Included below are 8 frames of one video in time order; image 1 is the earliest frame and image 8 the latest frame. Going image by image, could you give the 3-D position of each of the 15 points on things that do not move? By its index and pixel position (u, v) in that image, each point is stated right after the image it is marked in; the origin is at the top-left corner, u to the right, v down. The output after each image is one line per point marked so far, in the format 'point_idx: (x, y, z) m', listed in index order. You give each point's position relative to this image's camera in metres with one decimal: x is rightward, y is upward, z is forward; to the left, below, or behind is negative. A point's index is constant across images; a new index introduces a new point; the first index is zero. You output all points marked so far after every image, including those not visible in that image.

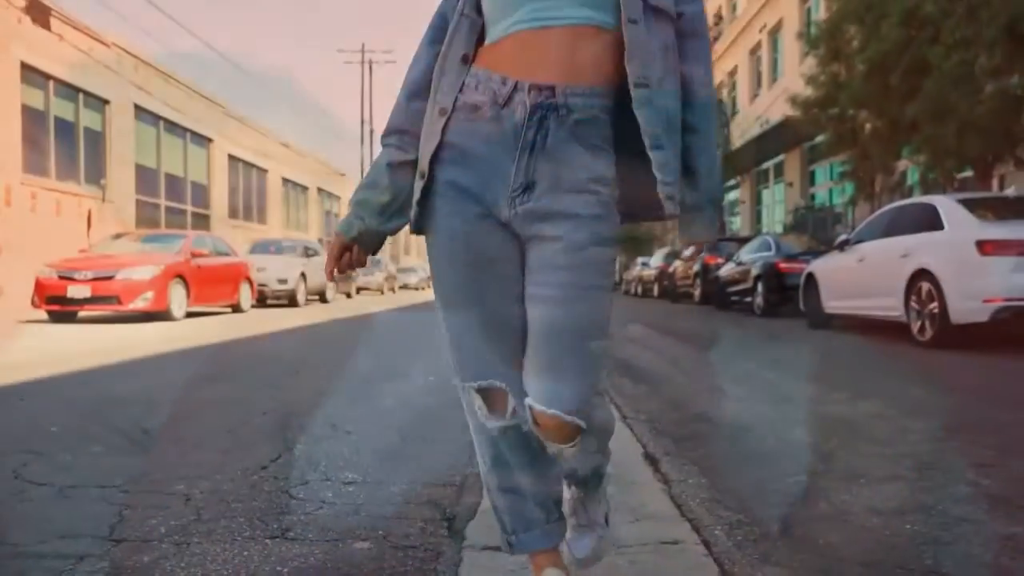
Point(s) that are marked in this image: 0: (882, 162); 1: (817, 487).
0: (+6.6, +2.2, +13.5) m
1: (+1.1, -0.7, +2.8) m
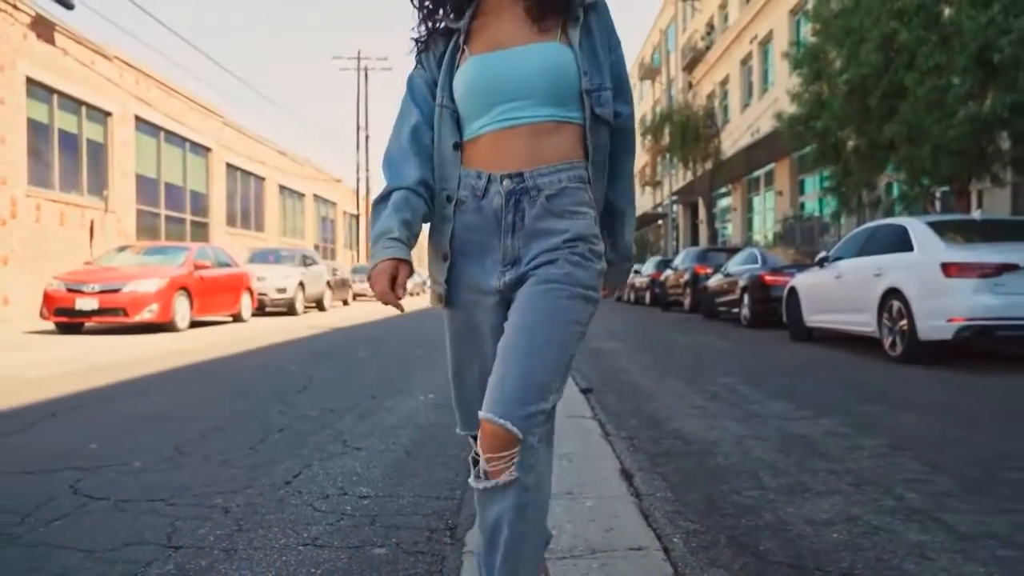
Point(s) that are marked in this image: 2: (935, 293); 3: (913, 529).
0: (+6.5, +2.0, +14.0) m
1: (+1.1, -0.9, +3.3) m
2: (+4.5, 0.0, +8.1) m
3: (+1.5, -0.9, +2.9) m
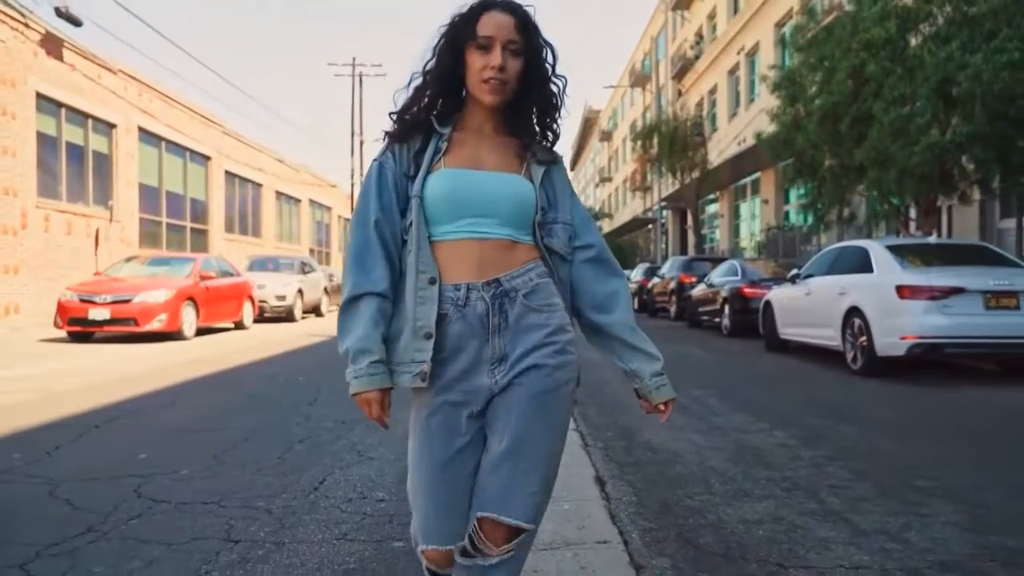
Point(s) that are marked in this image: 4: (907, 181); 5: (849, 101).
0: (+6.3, +1.8, +14.8) m
1: (+1.1, -1.1, +4.1) m
2: (+4.4, -0.3, +8.9) m
3: (+1.5, -1.1, +3.7) m
4: (+6.4, +1.8, +12.4) m
5: (+5.9, +3.3, +13.4) m
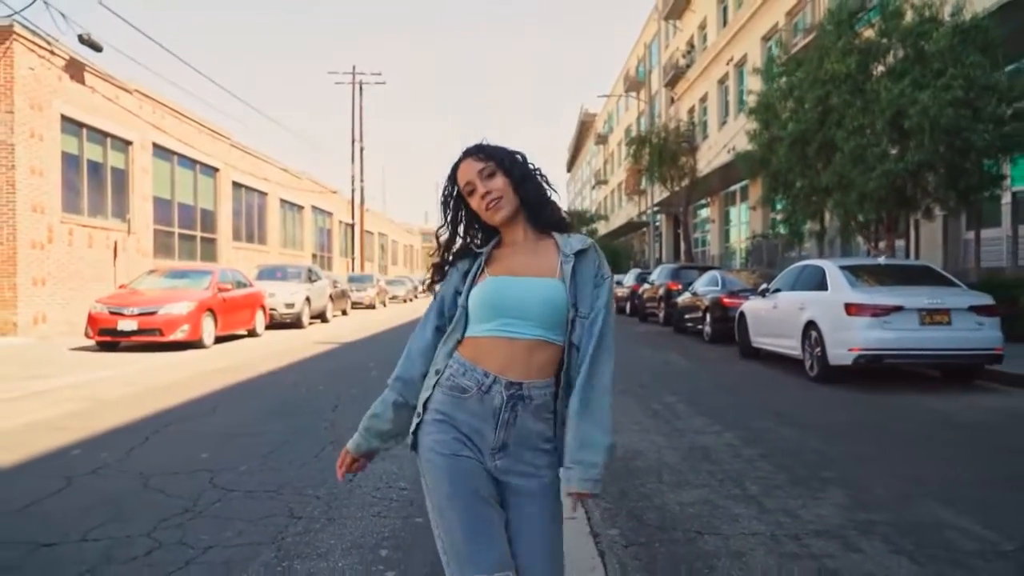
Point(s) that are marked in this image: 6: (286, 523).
0: (+6.2, +1.5, +16.1) m
1: (+1.0, -1.4, +5.3) m
2: (+4.4, -0.5, +10.1) m
3: (+1.4, -1.4, +4.9) m
4: (+6.3, +1.5, +13.7) m
5: (+5.8, +3.1, +14.6) m
6: (-1.4, -1.4, +4.6) m
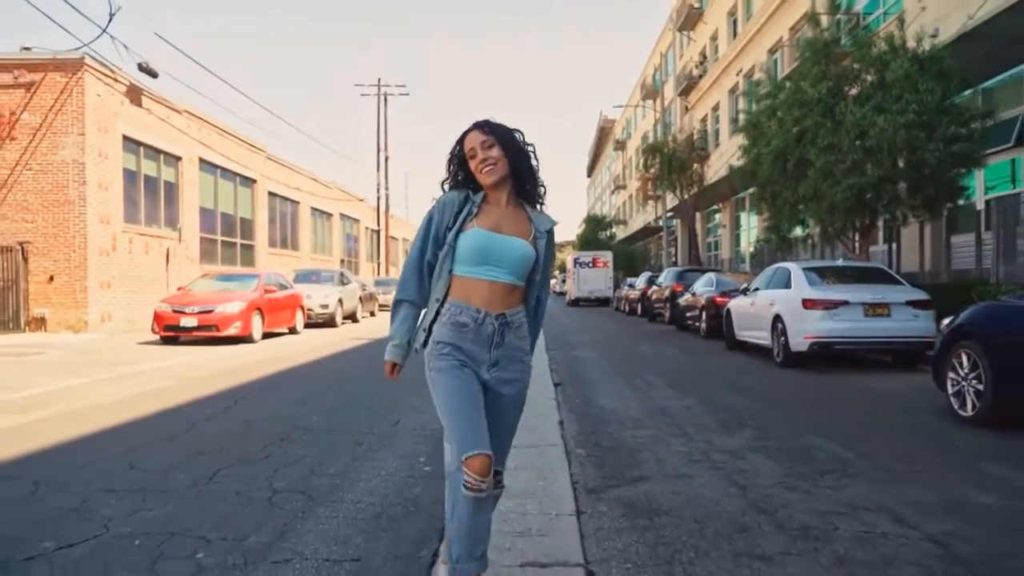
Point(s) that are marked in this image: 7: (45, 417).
0: (+6.5, +1.5, +17.8) m
1: (+1.0, -1.3, +7.2) m
2: (+4.5, -0.5, +11.9) m
3: (+1.4, -1.3, +6.8) m
4: (+6.6, +1.5, +15.4) m
5: (+6.1, +3.1, +16.4) m
6: (-1.4, -1.4, +6.6) m
7: (-5.5, -1.5, +9.0) m
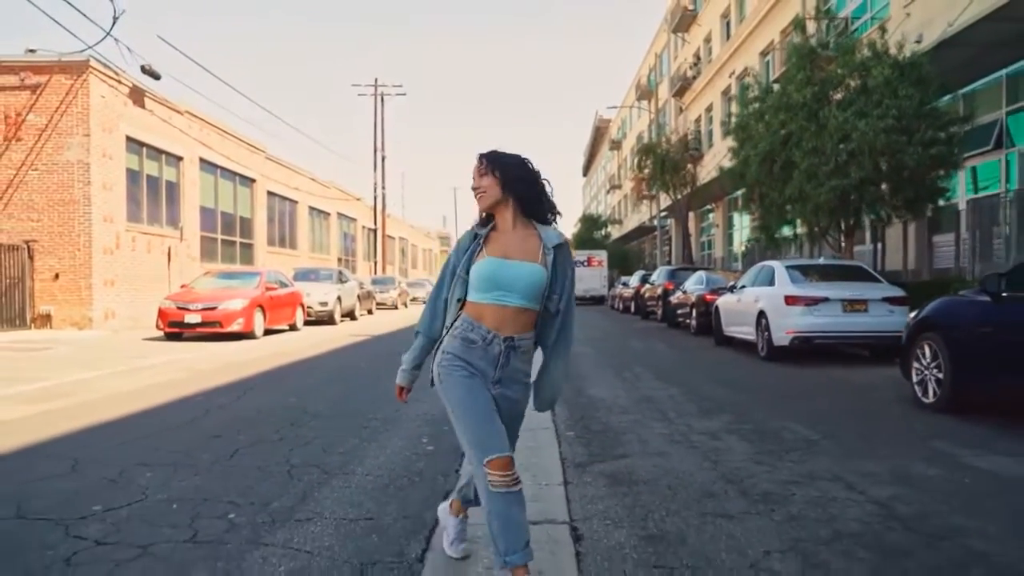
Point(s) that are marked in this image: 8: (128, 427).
0: (+6.4, +1.6, +18.4) m
1: (+1.0, -1.3, +7.7) m
2: (+4.4, -0.4, +12.4) m
3: (+1.4, -1.3, +7.3) m
4: (+6.5, +1.6, +16.0) m
5: (+6.0, +3.1, +16.9) m
6: (-1.4, -1.3, +7.1) m
7: (-5.6, -1.5, +9.4) m
8: (-3.7, -1.3, +7.3) m
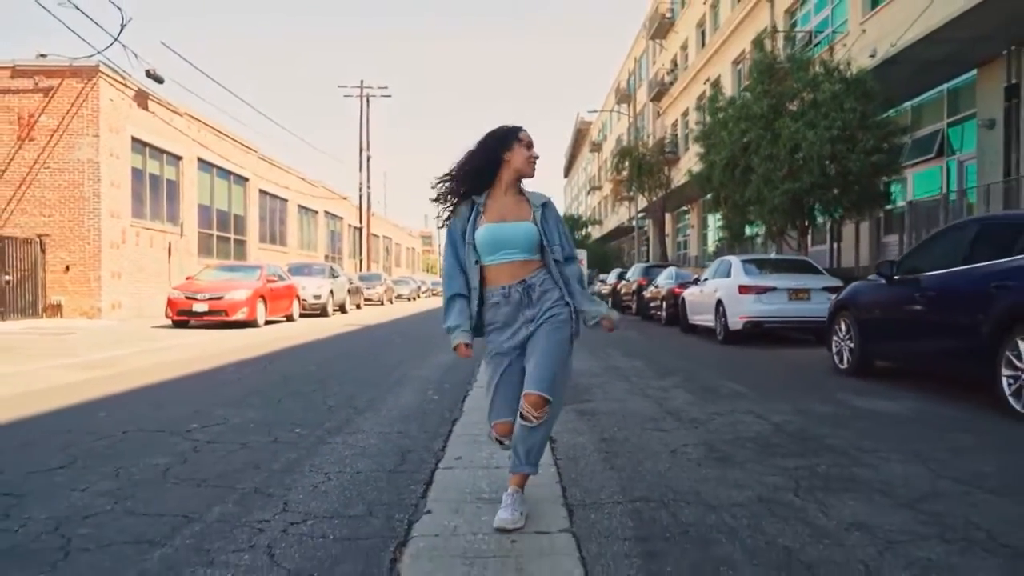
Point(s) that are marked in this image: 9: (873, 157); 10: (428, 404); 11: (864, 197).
0: (+6.0, +1.7, +20.1) m
1: (+0.8, -1.1, +9.3) m
2: (+4.2, -0.3, +14.1) m
3: (+1.3, -1.1, +8.9) m
4: (+6.2, +1.7, +17.7) m
5: (+5.6, +3.3, +18.6) m
6: (-1.5, -1.1, +8.6) m
7: (-5.8, -1.2, +10.9) m
8: (-3.9, -1.1, +8.8) m
9: (+7.9, +2.9, +16.6) m
10: (-0.8, -1.1, +7.2) m
11: (+7.9, +2.0, +17.0) m
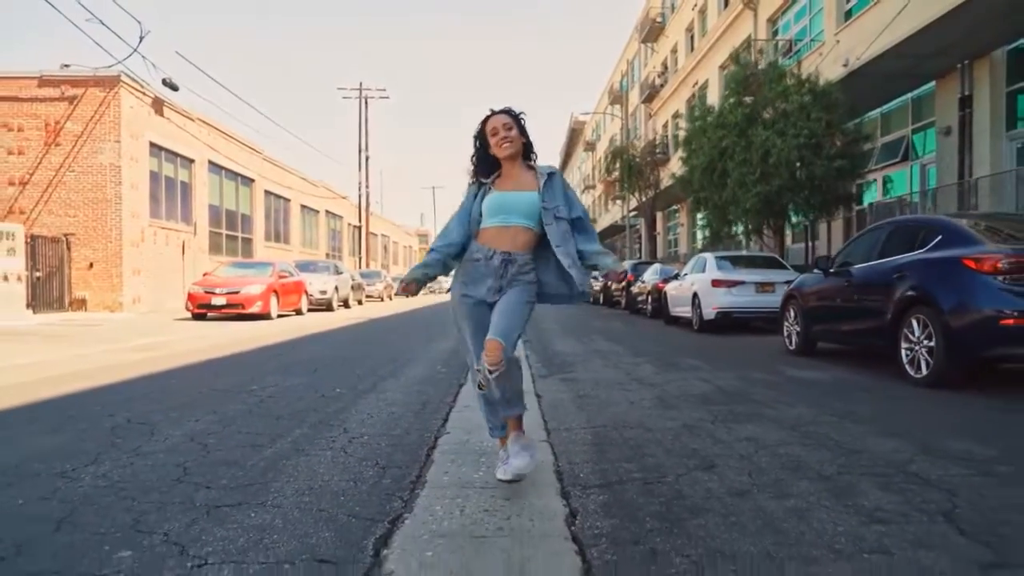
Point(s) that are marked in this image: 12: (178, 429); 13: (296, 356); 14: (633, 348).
0: (+5.9, +1.9, +21.7) m
1: (+0.8, -1.0, +10.8) m
2: (+4.1, -0.1, +15.6) m
3: (+1.2, -1.0, +10.4) m
4: (+6.0, +1.9, +19.3) m
5: (+5.5, +3.4, +20.2) m
6: (-1.6, -1.0, +10.1) m
7: (-5.9, -1.1, +12.4) m
8: (-3.9, -1.0, +10.3) m
9: (+7.8, +3.0, +18.1) m
10: (-0.9, -1.0, +8.7) m
11: (+7.8, +2.2, +18.6) m
12: (-2.3, -1.0, +5.3) m
13: (-3.2, -1.0, +11.4) m
14: (+2.0, -1.0, +12.4) m
